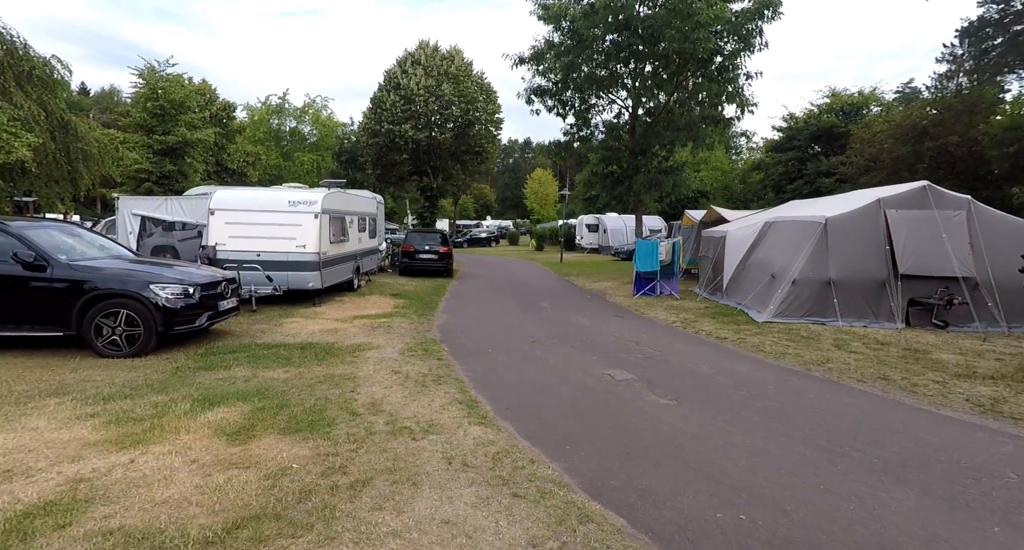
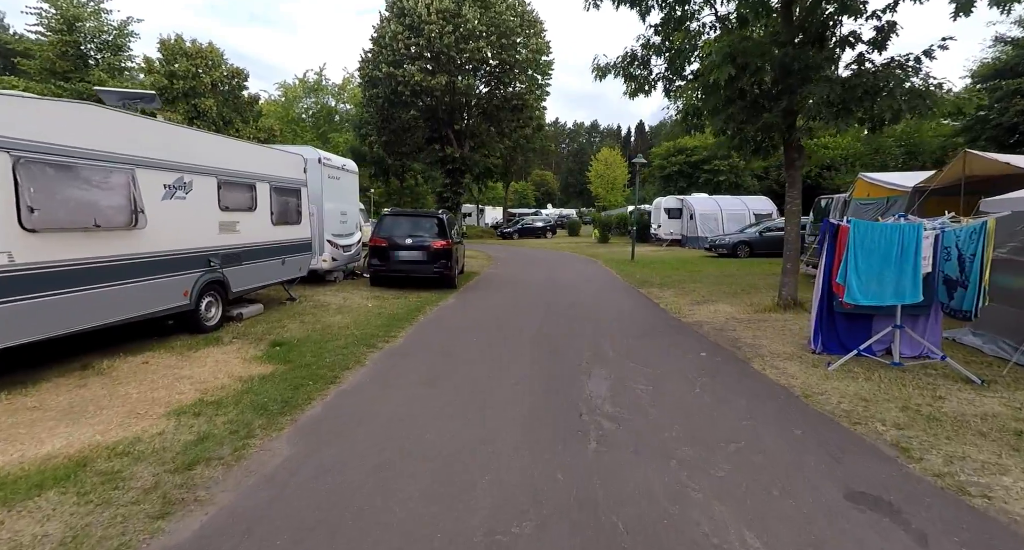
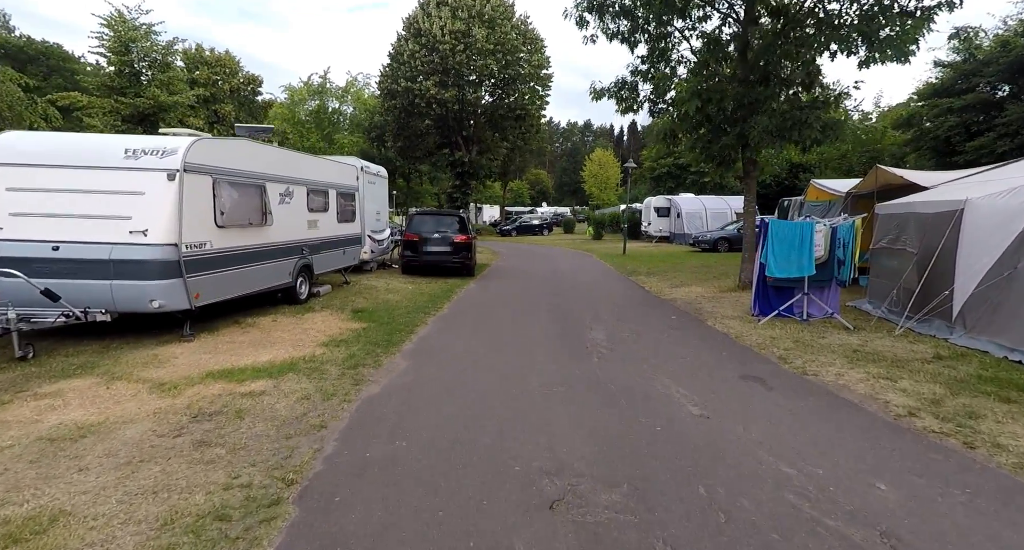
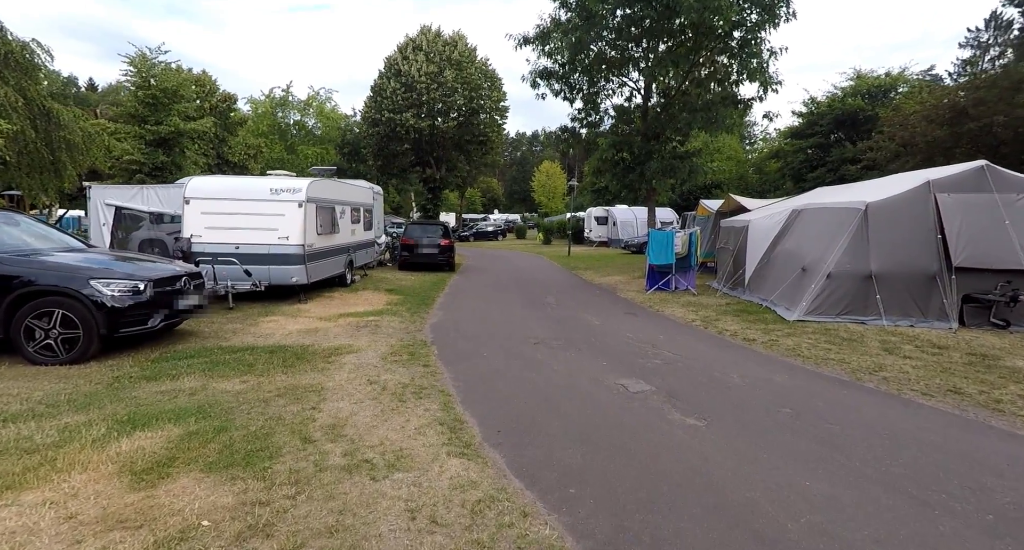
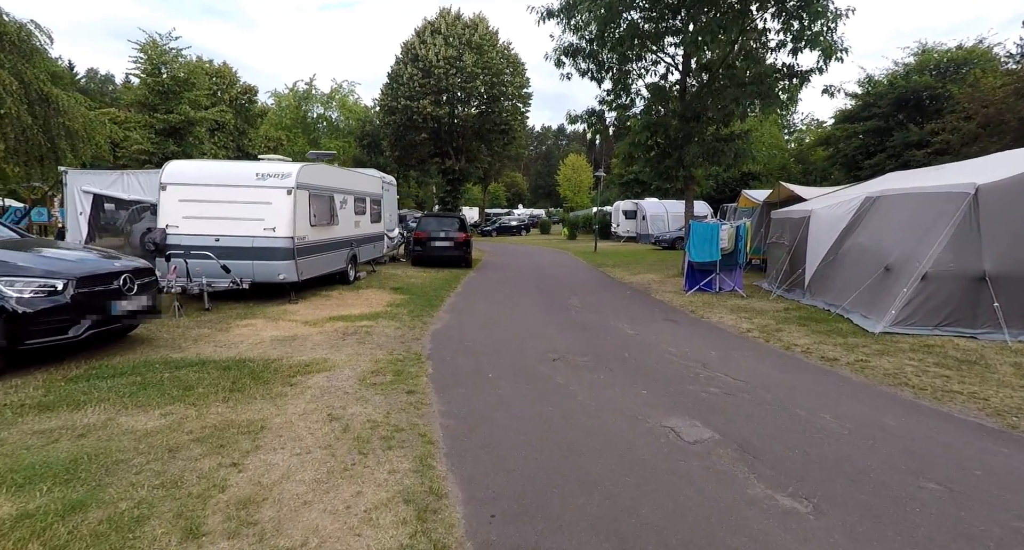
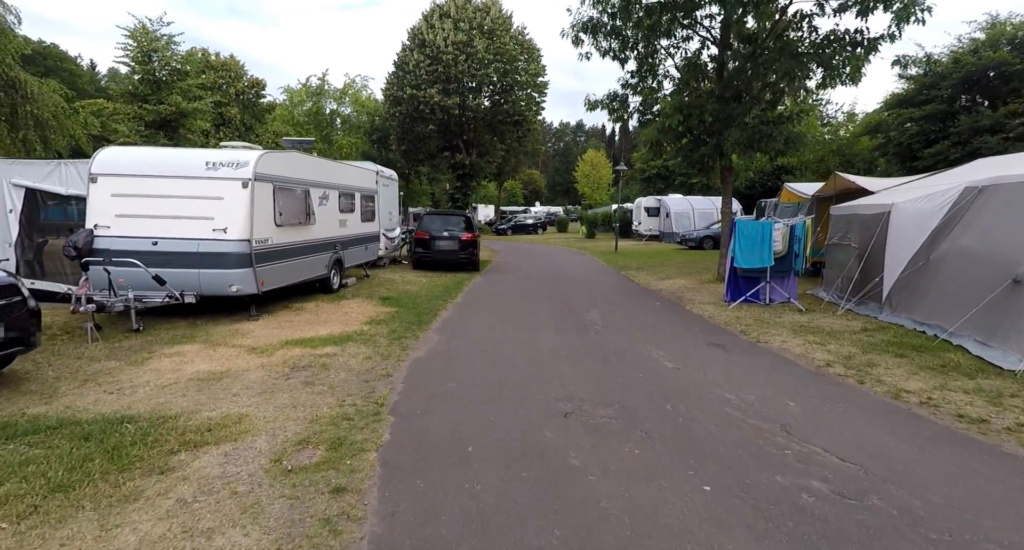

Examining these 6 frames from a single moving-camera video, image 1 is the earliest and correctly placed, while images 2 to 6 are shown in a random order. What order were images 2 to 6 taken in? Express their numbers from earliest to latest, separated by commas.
4, 5, 6, 3, 2
